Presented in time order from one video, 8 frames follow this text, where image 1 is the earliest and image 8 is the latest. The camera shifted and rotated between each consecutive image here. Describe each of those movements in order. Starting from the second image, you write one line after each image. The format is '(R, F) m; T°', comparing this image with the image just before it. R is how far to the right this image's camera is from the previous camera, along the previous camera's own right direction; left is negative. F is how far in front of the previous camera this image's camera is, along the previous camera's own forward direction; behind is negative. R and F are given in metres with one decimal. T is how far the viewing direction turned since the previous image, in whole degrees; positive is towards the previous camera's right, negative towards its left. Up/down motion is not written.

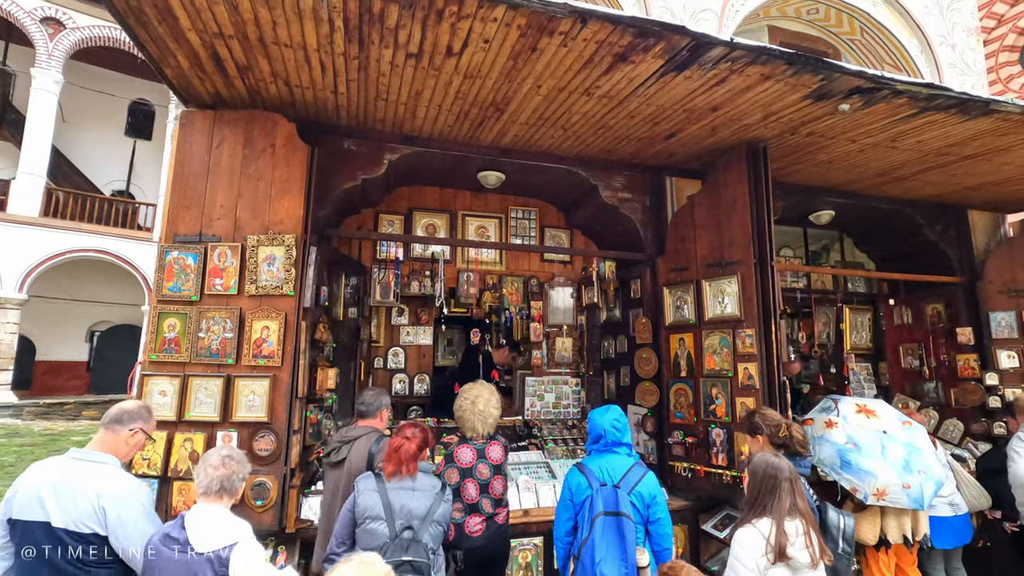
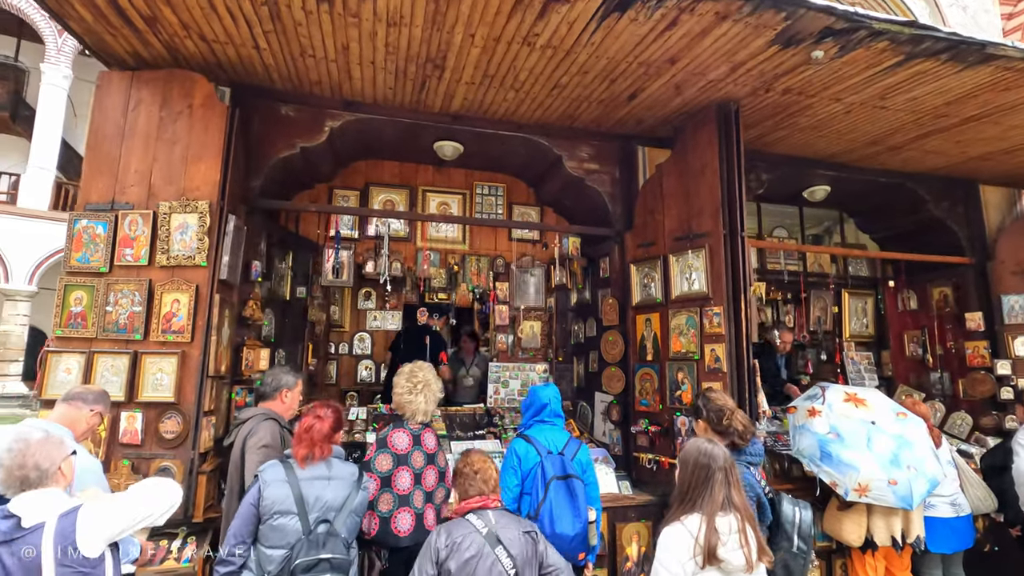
(+0.5, +0.3) m; -2°
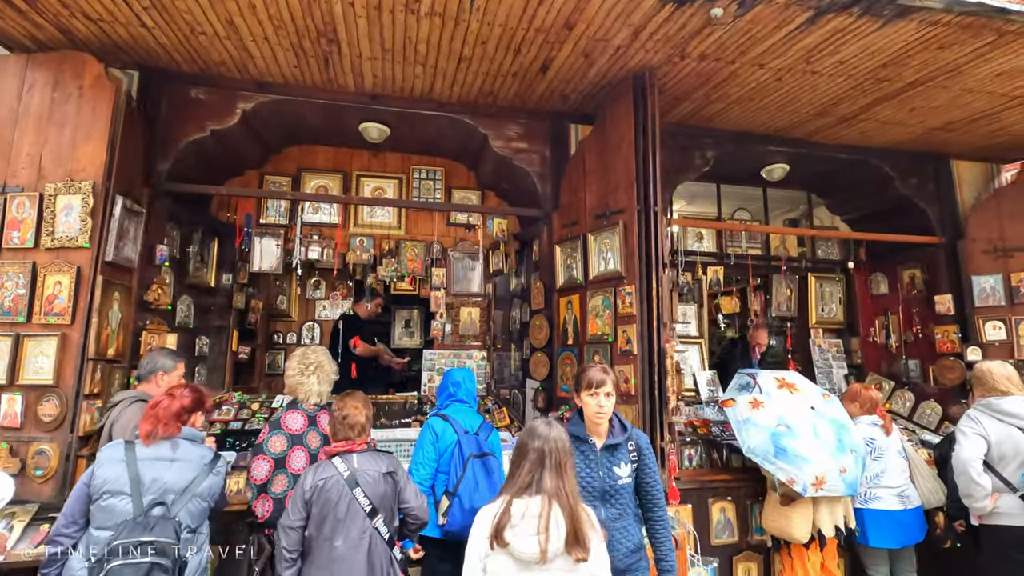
(+0.7, +0.1) m; -2°
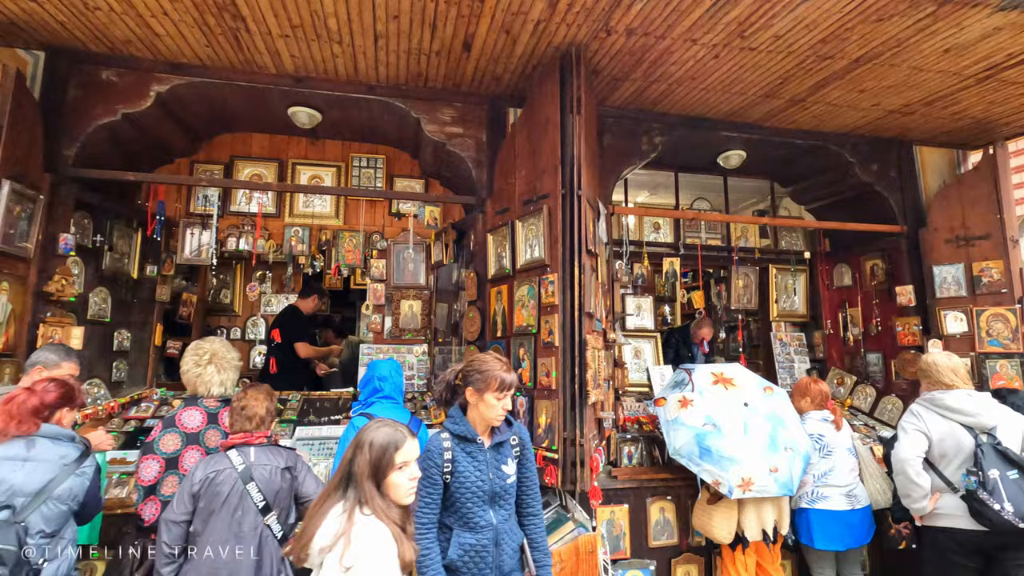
(+0.5, +0.2) m; 0°
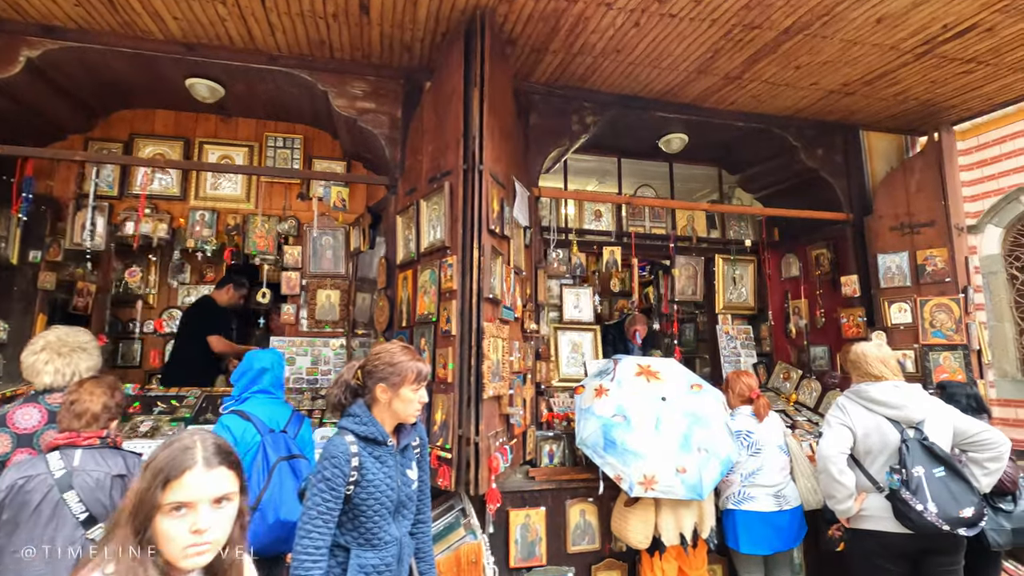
(+0.5, +0.3) m; +1°
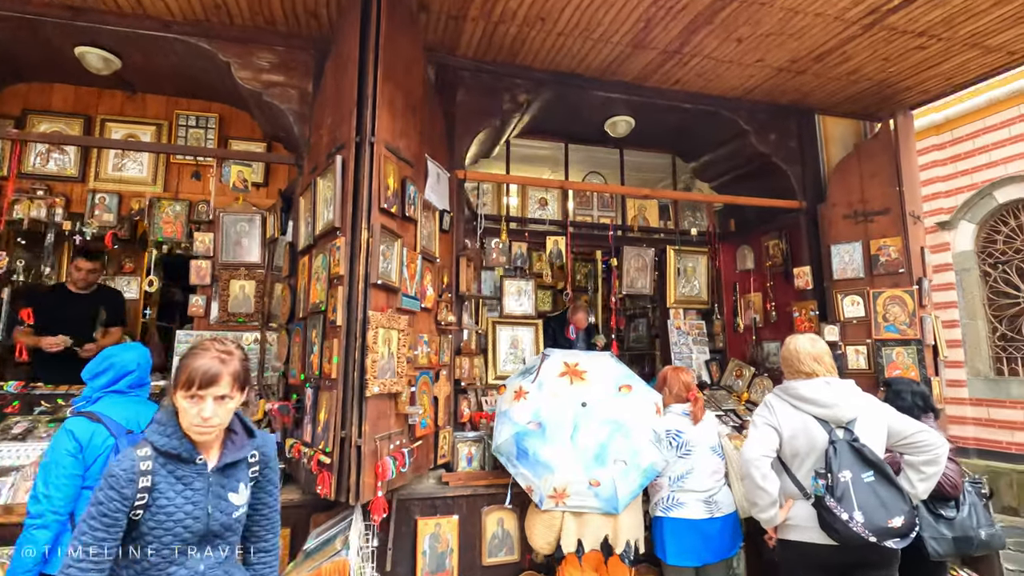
(+0.5, +0.3) m; +1°
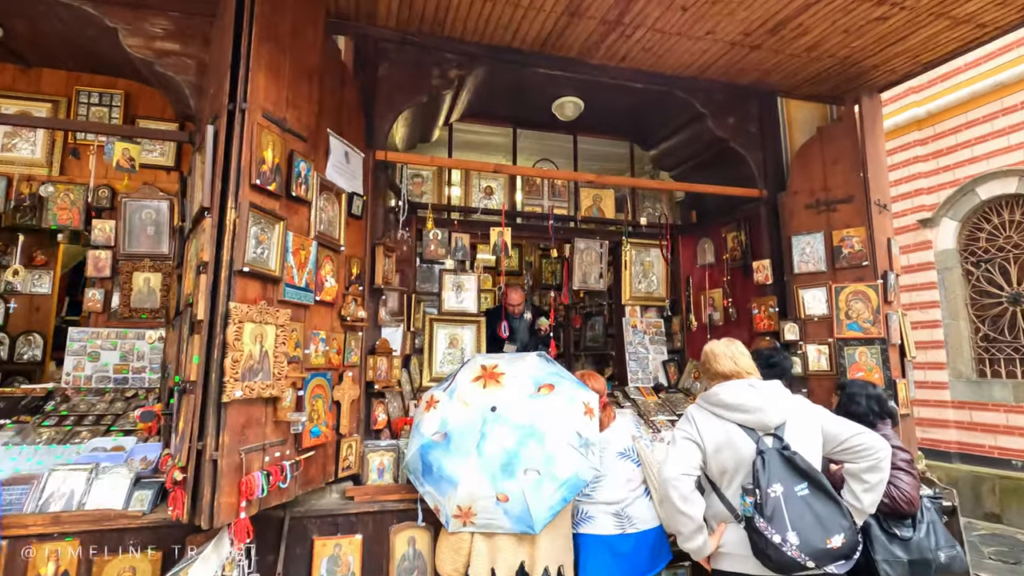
(+0.4, +0.3) m; +1°
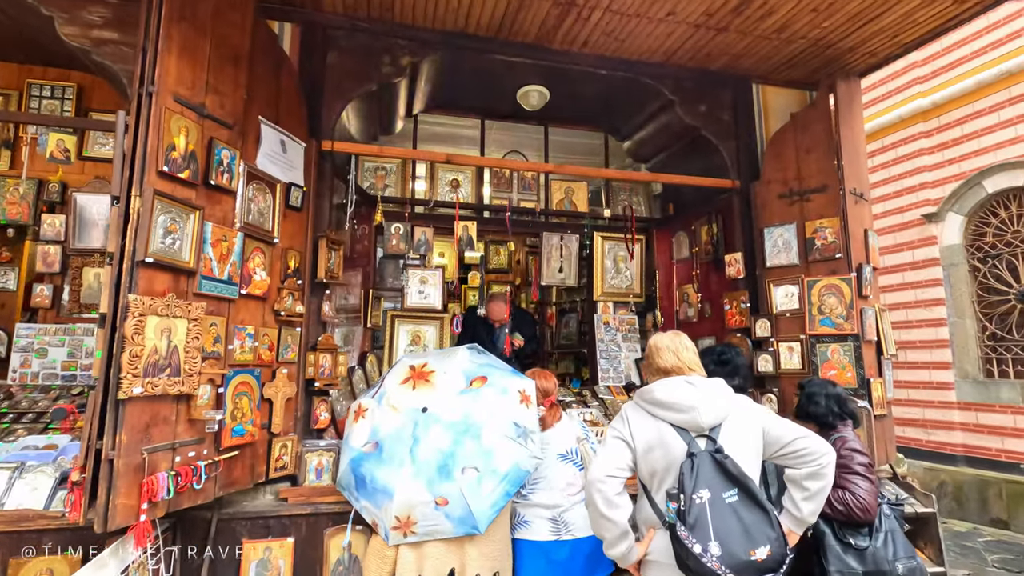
(+0.4, +0.1) m; -1°
